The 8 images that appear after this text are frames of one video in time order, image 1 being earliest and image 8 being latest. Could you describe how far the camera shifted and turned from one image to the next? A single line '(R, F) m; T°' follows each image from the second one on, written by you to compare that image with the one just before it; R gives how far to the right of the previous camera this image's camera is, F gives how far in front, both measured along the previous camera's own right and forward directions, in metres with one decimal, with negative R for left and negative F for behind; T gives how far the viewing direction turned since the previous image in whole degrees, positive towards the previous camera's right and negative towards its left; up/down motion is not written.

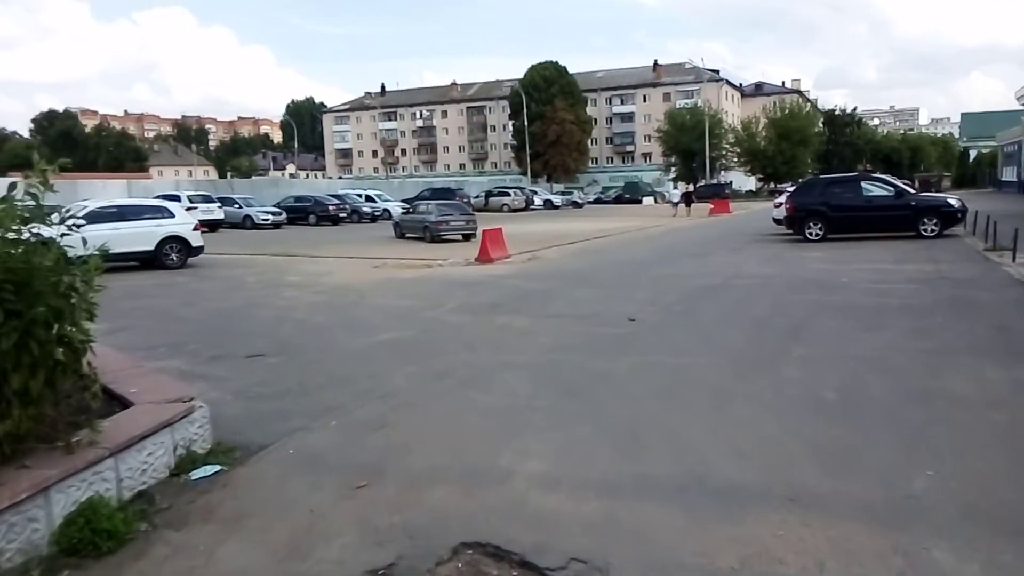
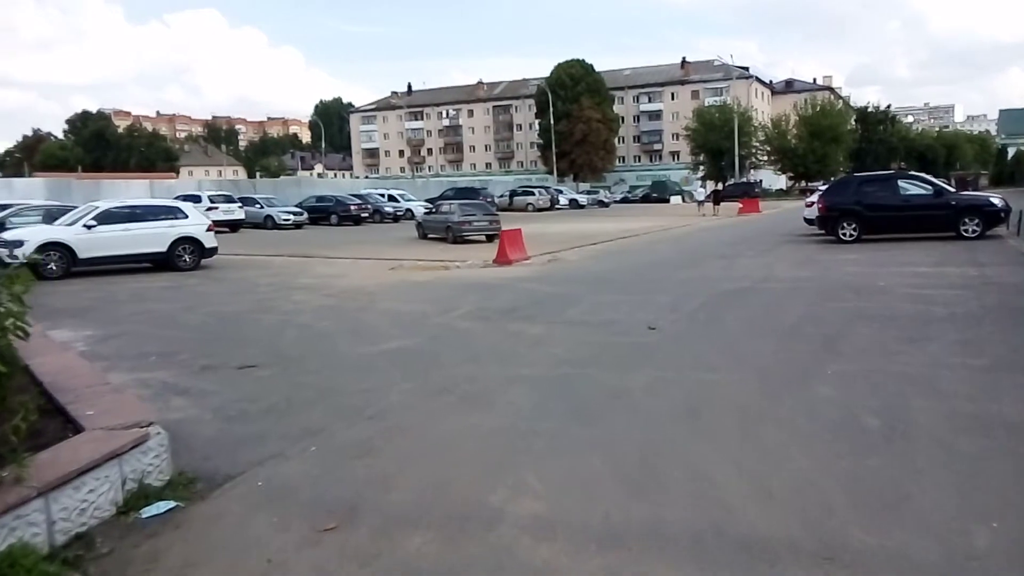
(+0.2, +0.7) m; -2°
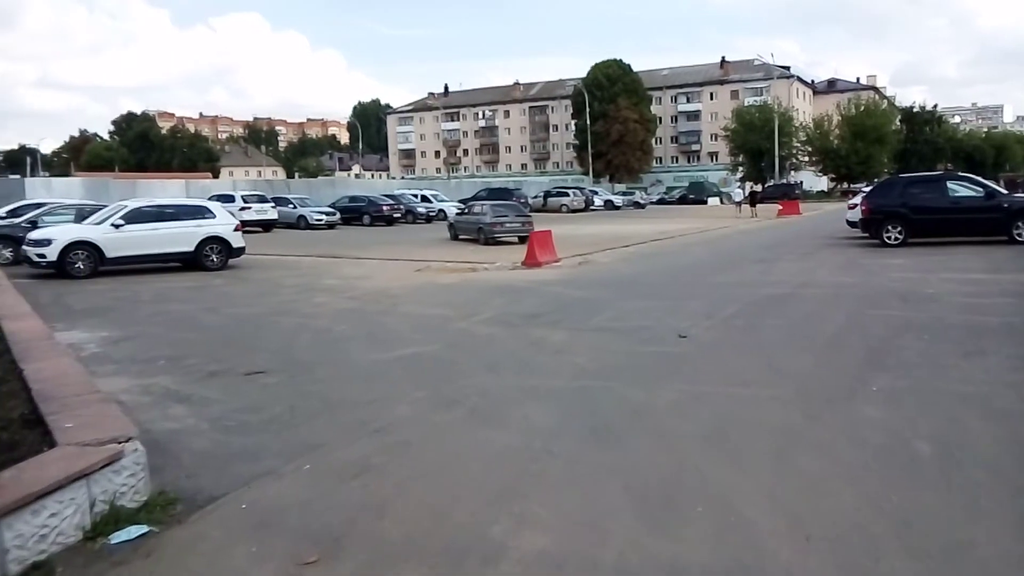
(+0.2, +0.5) m; -3°
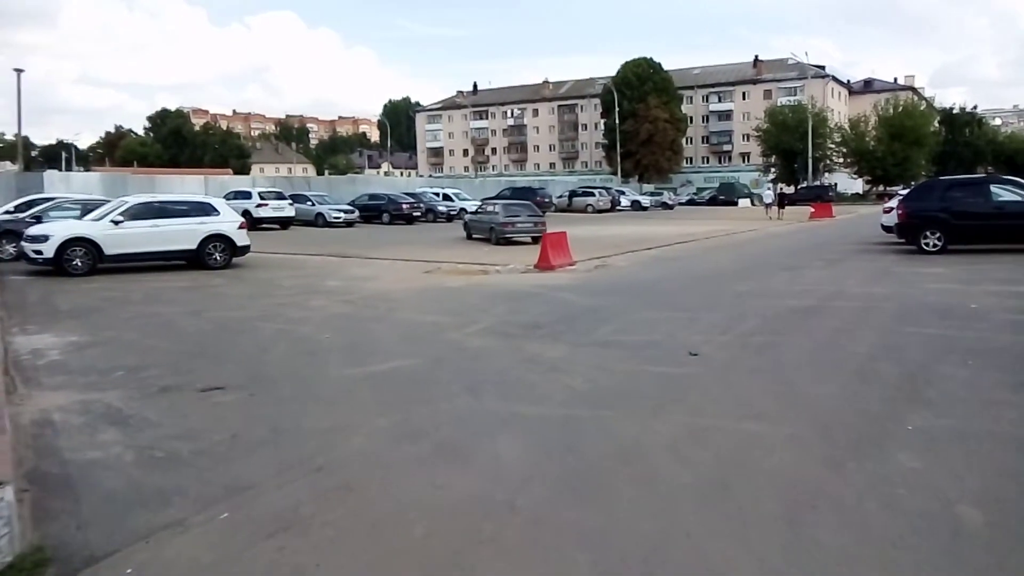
(+0.4, +0.9) m; -2°
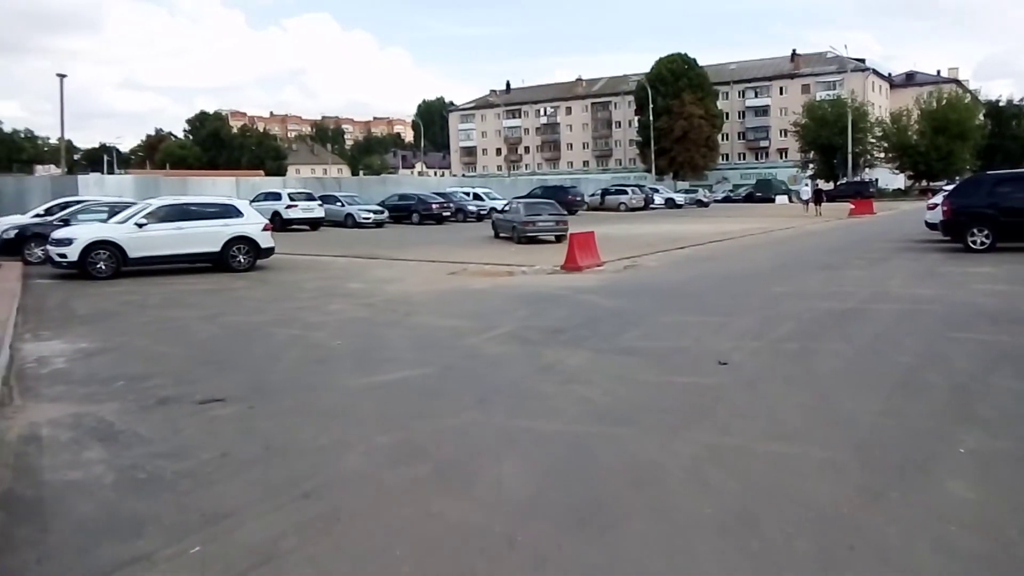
(+0.2, +0.5) m; -2°
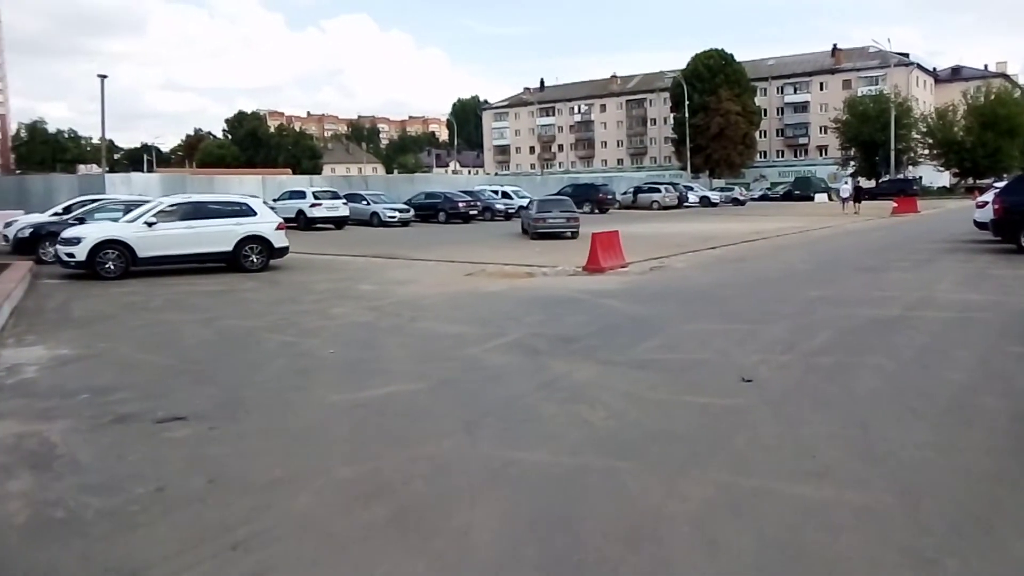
(+0.3, +0.8) m; -3°
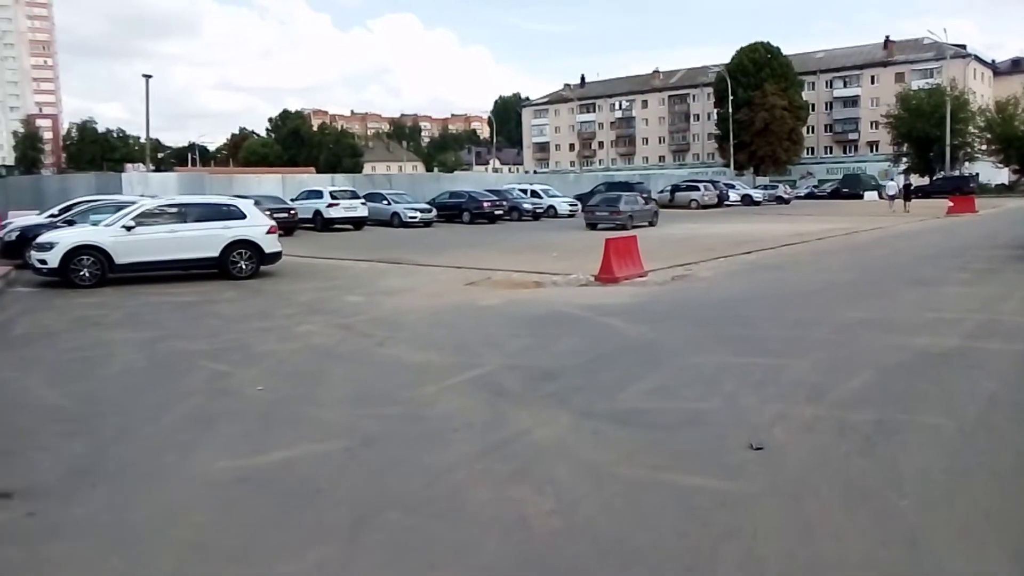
(+0.8, +1.7) m; -3°
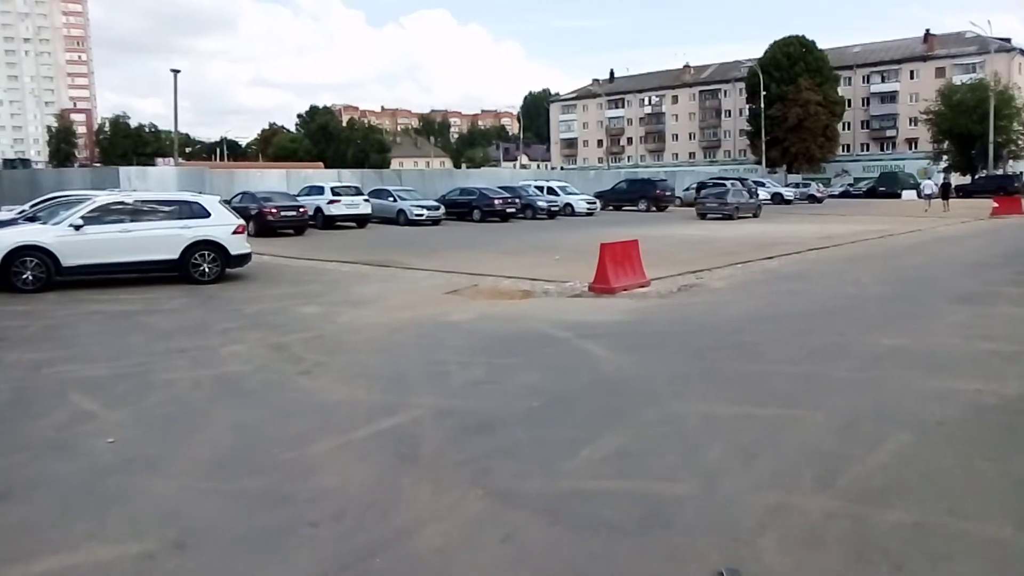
(+0.8, +1.9) m; -2°
